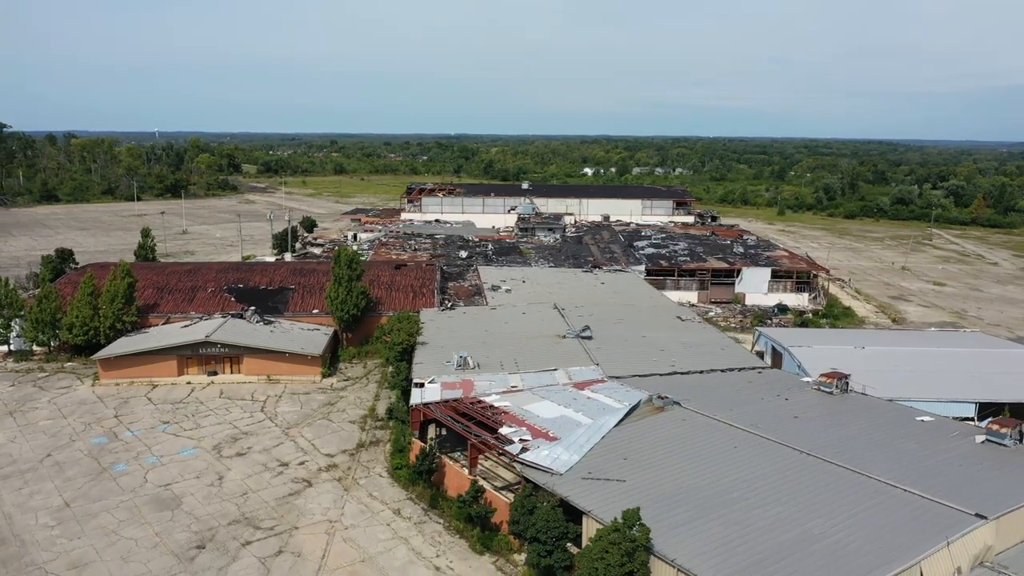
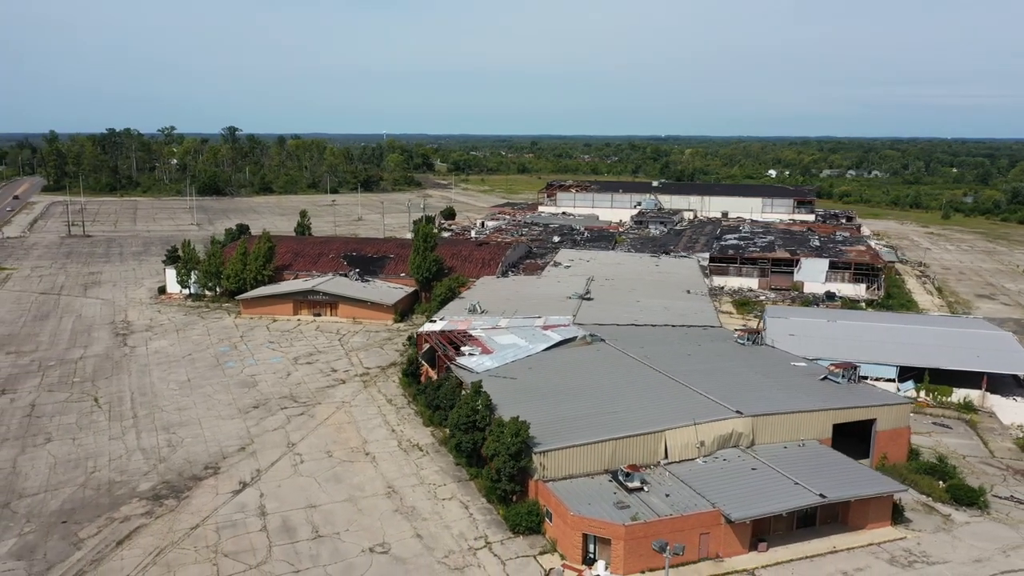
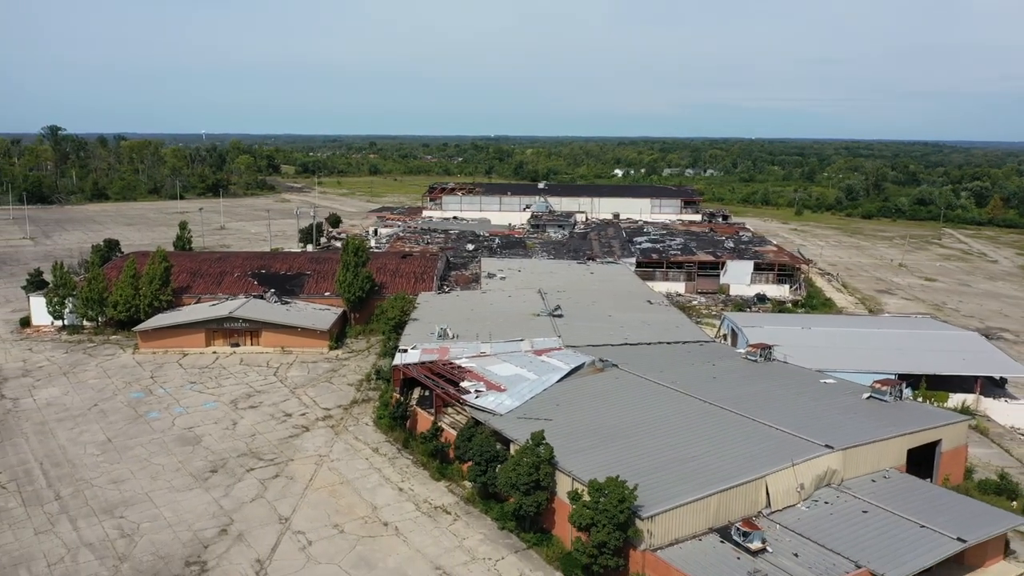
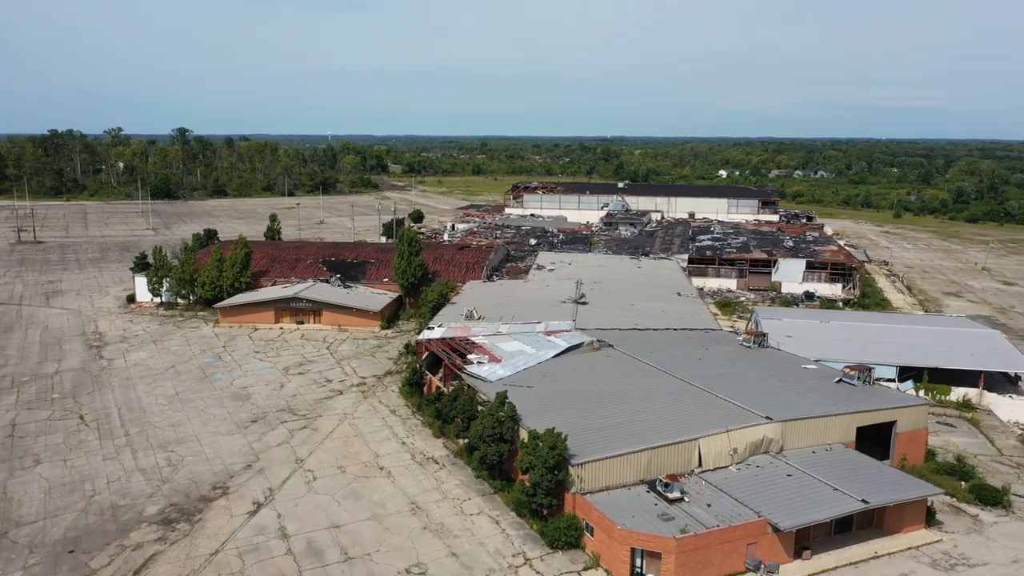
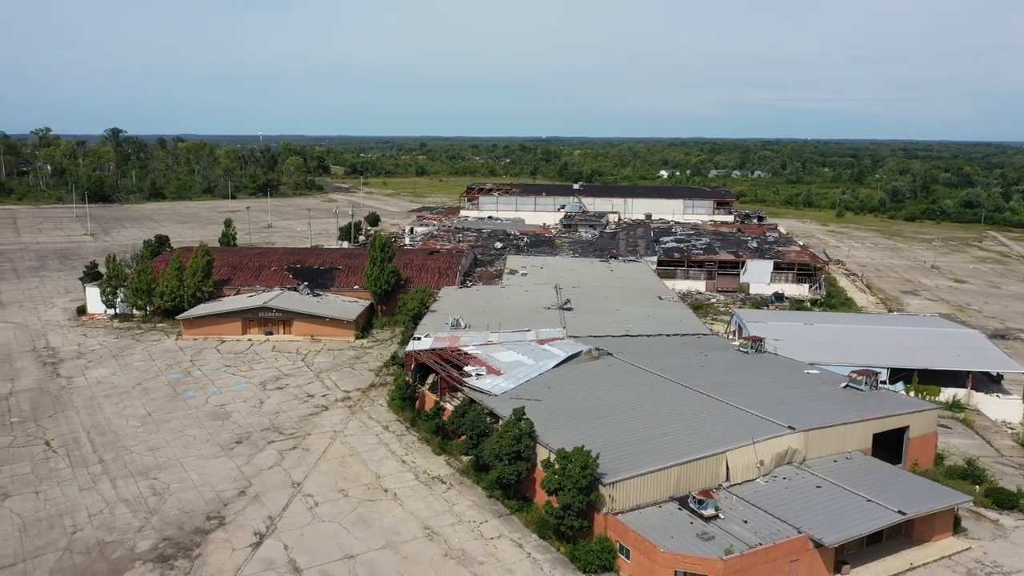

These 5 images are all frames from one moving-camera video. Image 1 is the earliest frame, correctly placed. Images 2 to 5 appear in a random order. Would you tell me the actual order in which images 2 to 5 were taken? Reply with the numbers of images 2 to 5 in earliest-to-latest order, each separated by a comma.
3, 5, 4, 2
